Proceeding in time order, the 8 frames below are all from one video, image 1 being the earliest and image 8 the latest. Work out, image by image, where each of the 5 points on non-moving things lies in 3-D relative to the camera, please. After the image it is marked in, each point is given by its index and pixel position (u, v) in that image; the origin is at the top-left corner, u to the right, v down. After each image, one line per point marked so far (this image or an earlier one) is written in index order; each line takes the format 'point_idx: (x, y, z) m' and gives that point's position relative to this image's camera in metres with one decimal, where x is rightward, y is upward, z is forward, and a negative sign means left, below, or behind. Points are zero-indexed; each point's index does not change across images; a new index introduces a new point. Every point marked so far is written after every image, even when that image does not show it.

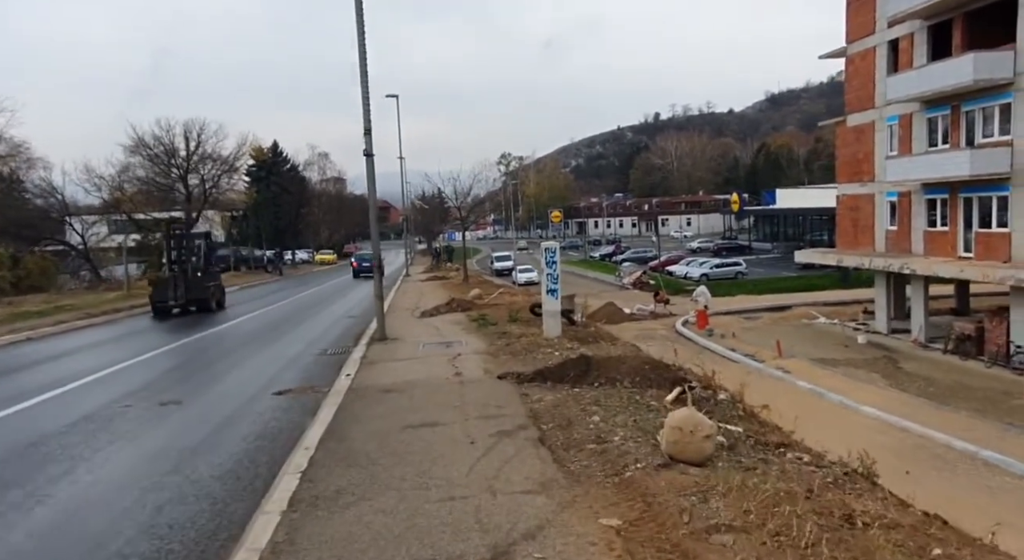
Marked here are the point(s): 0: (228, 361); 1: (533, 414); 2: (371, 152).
0: (-4.3, -1.3, +10.4) m
1: (+0.2, -1.2, +6.3) m
2: (-2.4, +2.2, +11.5) m
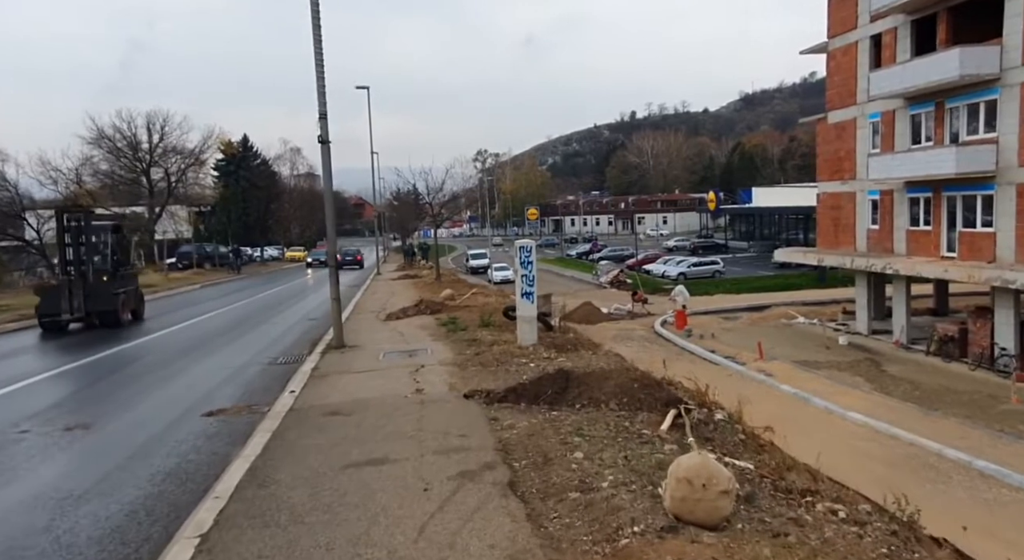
0: (-4.7, -1.3, +9.2) m
1: (-0.1, -1.3, +5.2) m
2: (-2.8, +2.2, +10.4) m
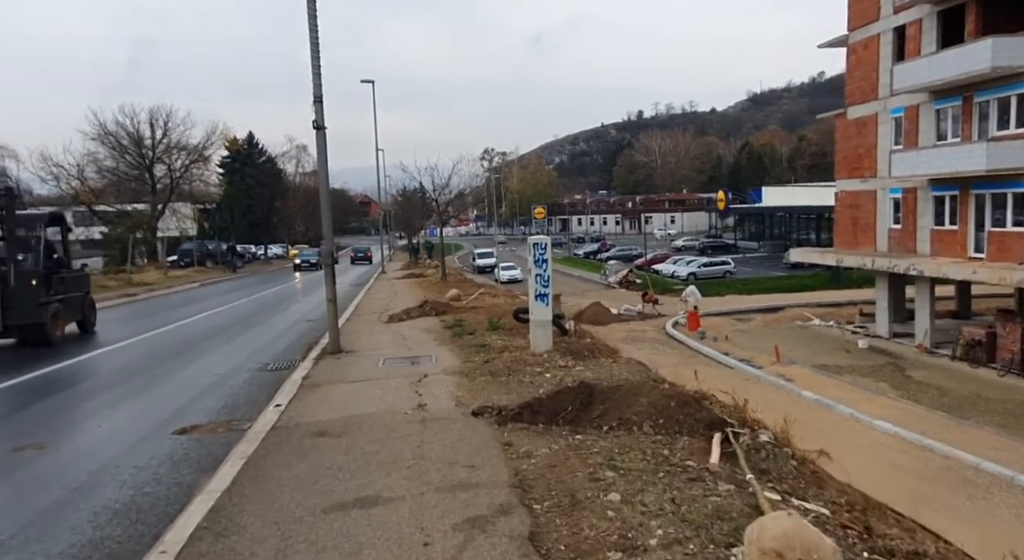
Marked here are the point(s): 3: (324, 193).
0: (-4.6, -1.3, +8.3) m
1: (+0.1, -1.3, +4.3) m
2: (-2.6, +2.2, +9.5) m
3: (-2.7, +1.2, +9.7) m
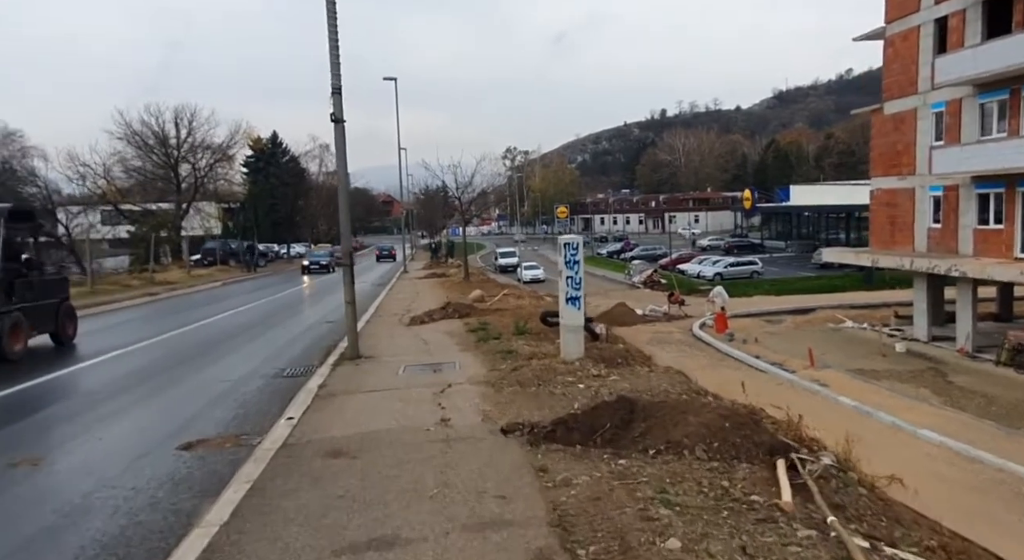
0: (-4.3, -1.3, +7.9) m
1: (+0.3, -1.3, +3.8) m
2: (-2.3, +2.1, +9.0) m
3: (-2.3, +1.2, +9.3) m
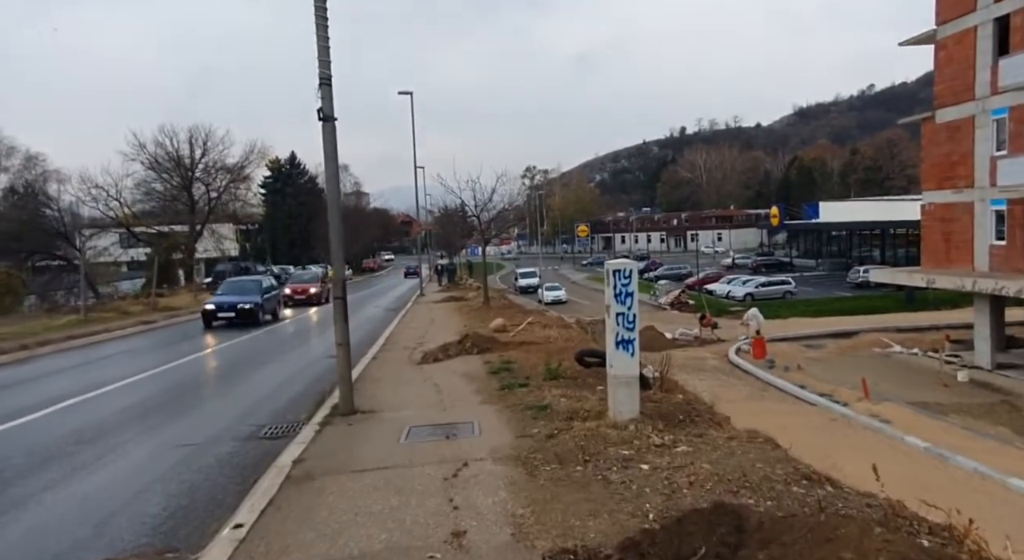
0: (-3.9, -1.7, +6.1) m
1: (+0.5, -1.5, +1.8) m
2: (-1.9, +1.8, +7.2) m
3: (-2.0, +0.8, +7.5) m
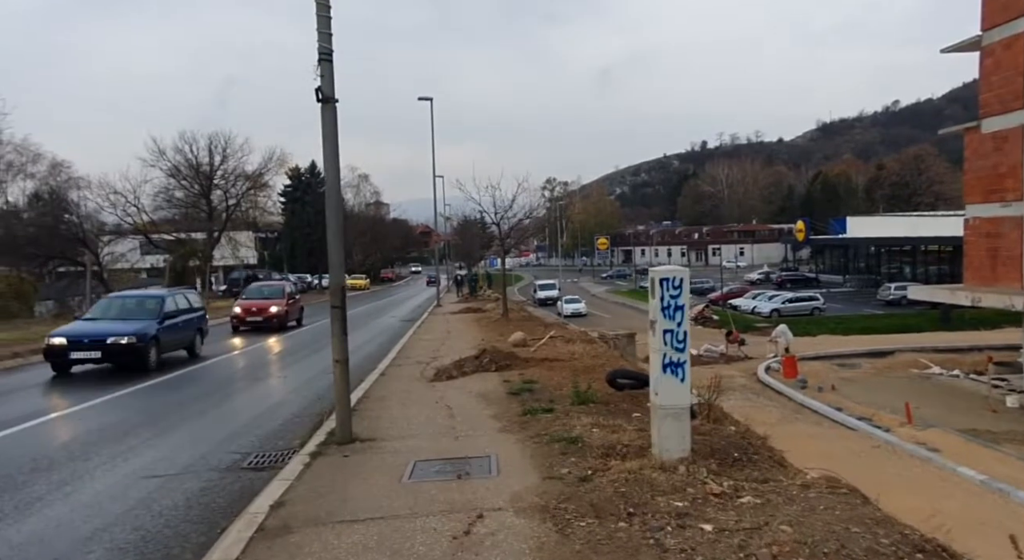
0: (-3.7, -1.7, +5.1) m
1: (+0.5, -1.5, +0.7) m
2: (-1.7, +1.7, +6.3) m
3: (-1.7, +0.7, +6.5) m
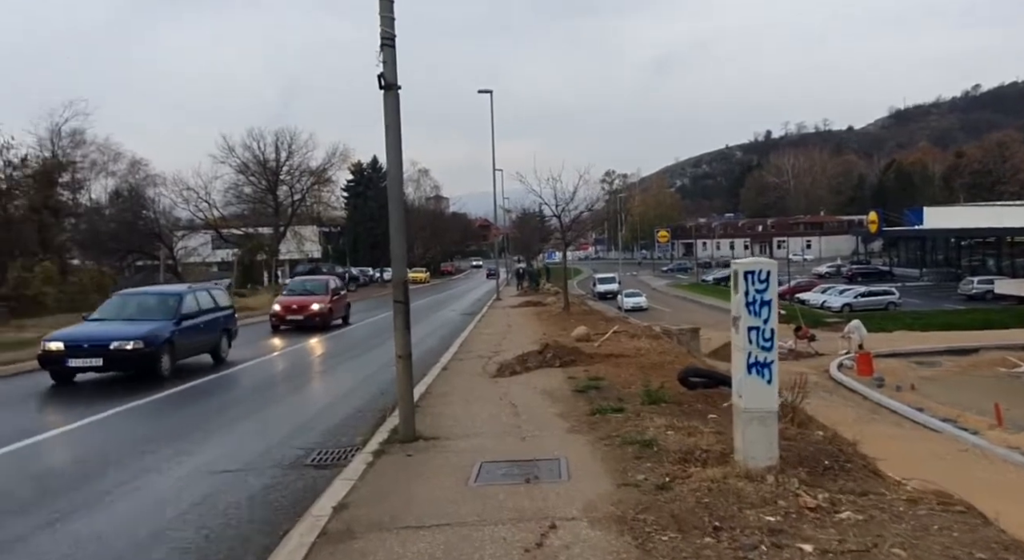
0: (-3.2, -1.6, +5.1) m
1: (+0.7, -1.5, +0.4) m
2: (-1.0, +1.8, +6.1) m
3: (-1.1, +0.8, +6.3) m
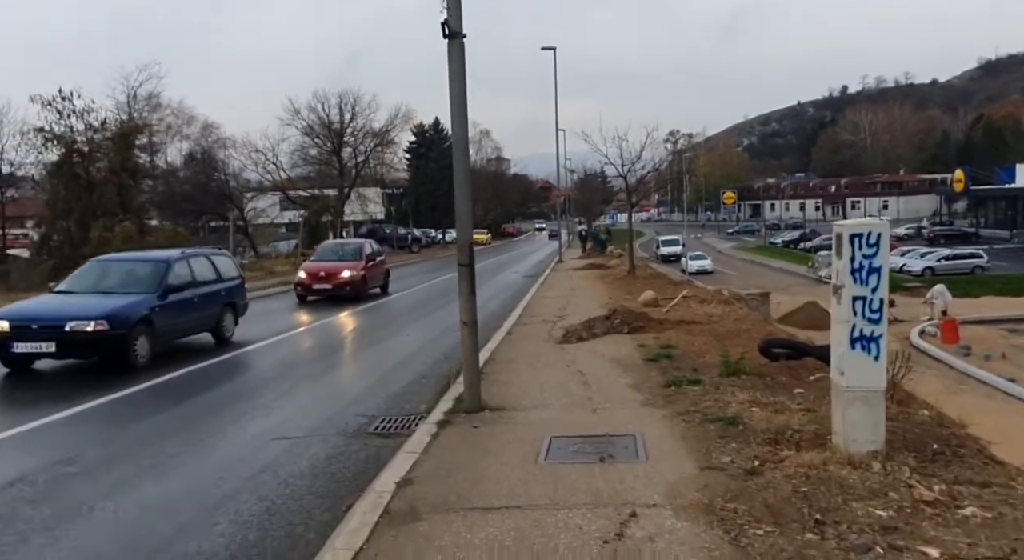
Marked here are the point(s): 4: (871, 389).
0: (-2.7, -1.4, +5.1) m
1: (+0.8, -1.5, 0.0) m
2: (-0.4, +2.1, +5.6) m
3: (-0.4, +1.1, +5.9) m
4: (+2.4, -0.7, +4.5) m
